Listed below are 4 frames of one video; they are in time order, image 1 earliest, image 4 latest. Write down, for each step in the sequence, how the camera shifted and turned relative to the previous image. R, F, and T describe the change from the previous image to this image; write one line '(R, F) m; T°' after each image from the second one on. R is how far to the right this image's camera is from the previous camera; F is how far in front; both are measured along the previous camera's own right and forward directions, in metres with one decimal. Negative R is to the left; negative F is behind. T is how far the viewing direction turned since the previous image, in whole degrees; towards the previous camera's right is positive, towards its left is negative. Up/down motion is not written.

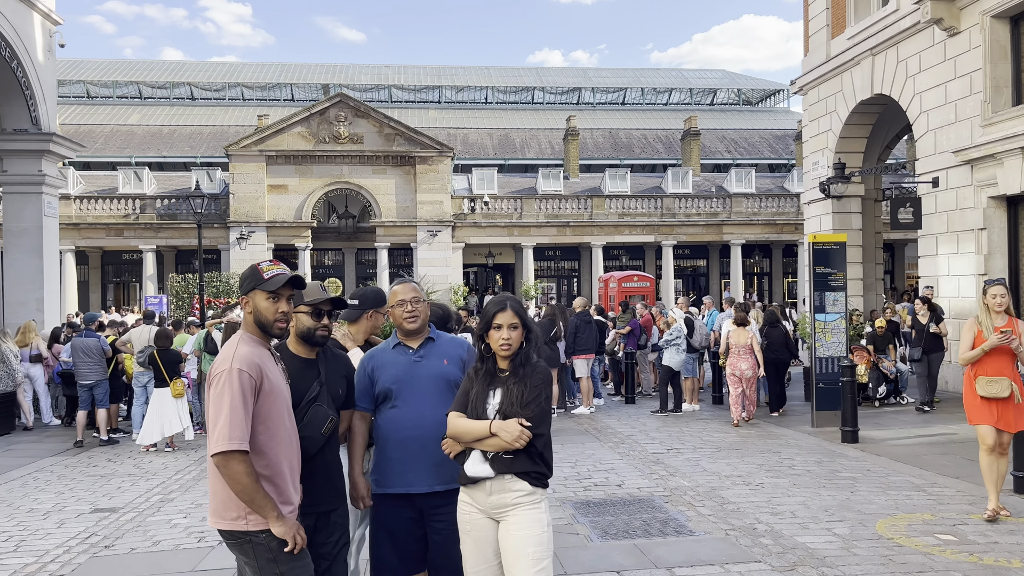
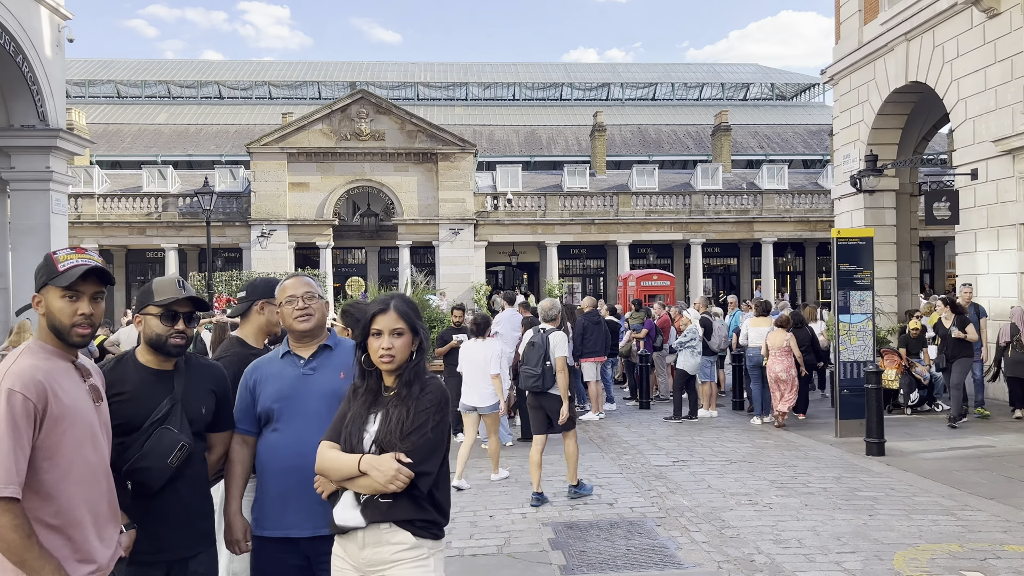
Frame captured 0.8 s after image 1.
(+0.4, +0.7) m; -2°
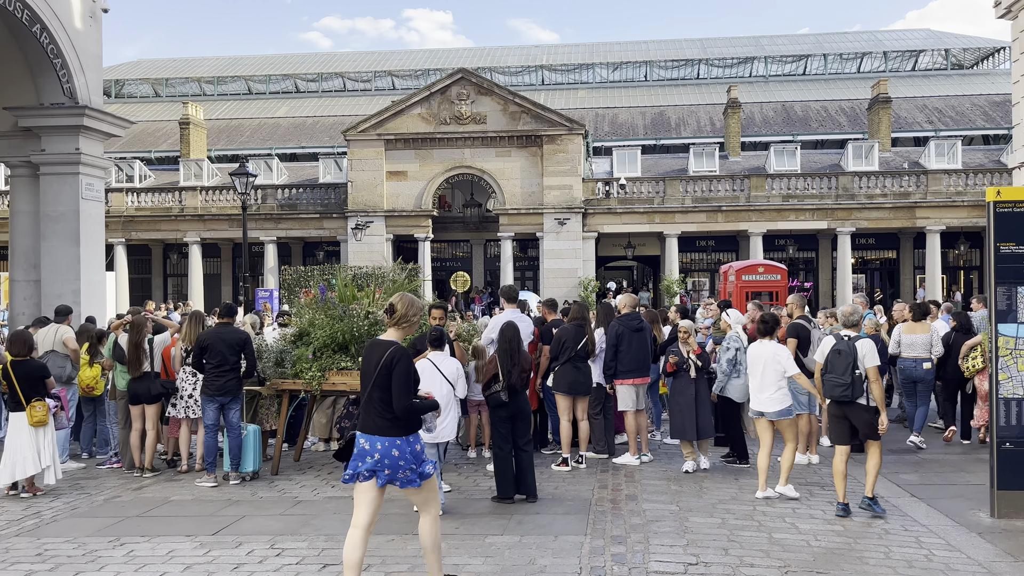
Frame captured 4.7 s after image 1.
(+1.6, +3.3) m; -11°
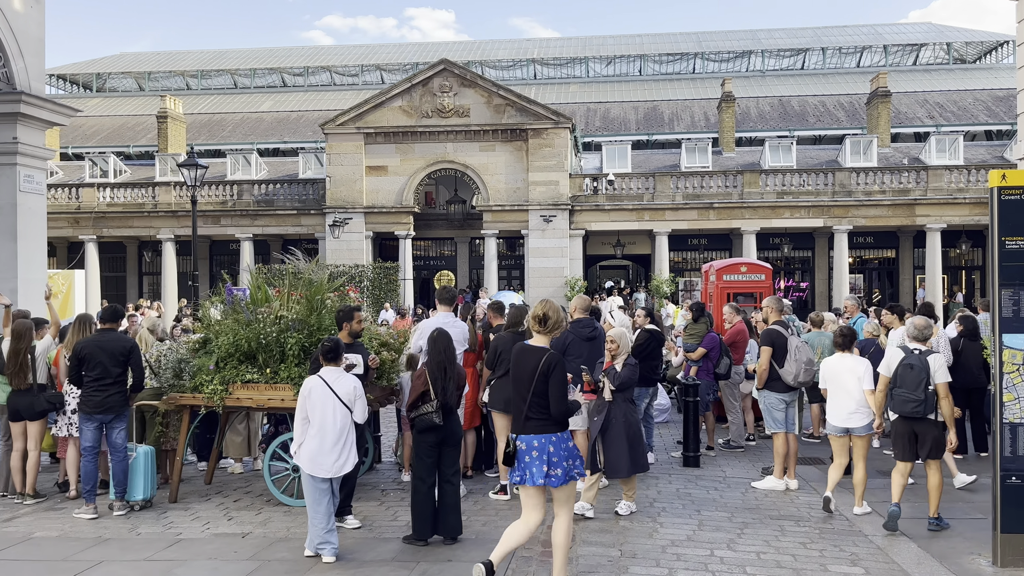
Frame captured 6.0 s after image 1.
(+0.6, +1.1) m; 0°
